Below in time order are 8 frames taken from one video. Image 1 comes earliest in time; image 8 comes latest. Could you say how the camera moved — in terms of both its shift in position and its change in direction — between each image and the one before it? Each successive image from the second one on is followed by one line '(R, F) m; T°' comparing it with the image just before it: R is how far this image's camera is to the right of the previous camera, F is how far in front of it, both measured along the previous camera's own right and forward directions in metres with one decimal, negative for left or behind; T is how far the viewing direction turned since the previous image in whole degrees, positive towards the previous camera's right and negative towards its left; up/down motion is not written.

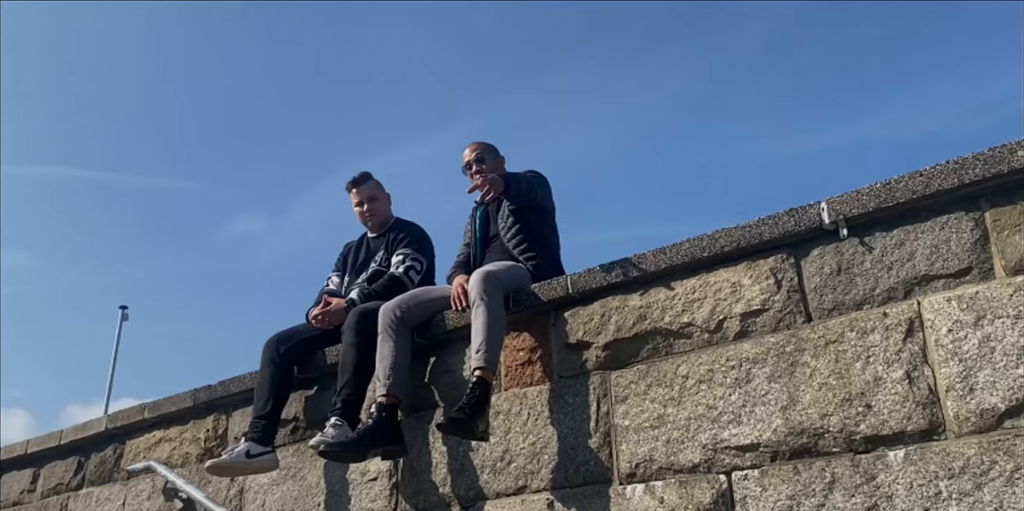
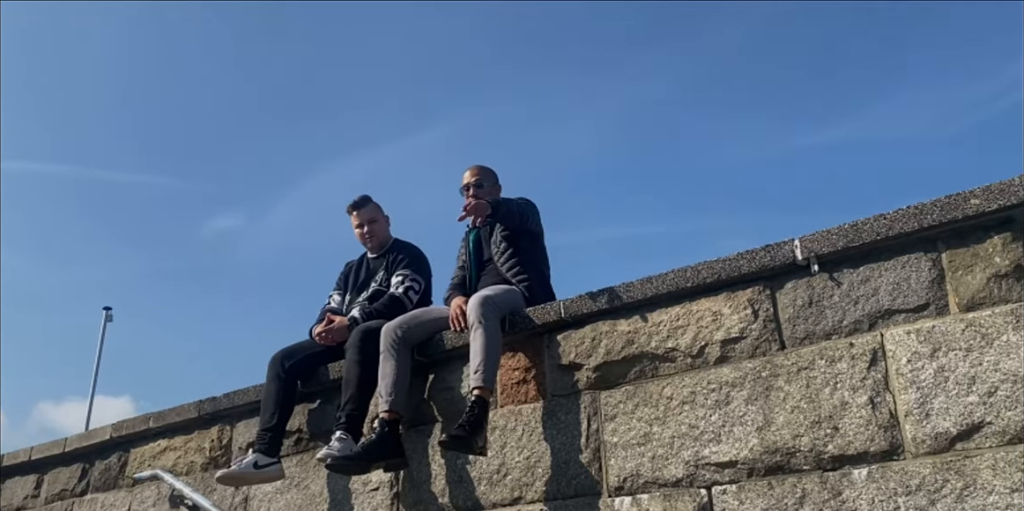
(-0.1, -0.2) m; +1°
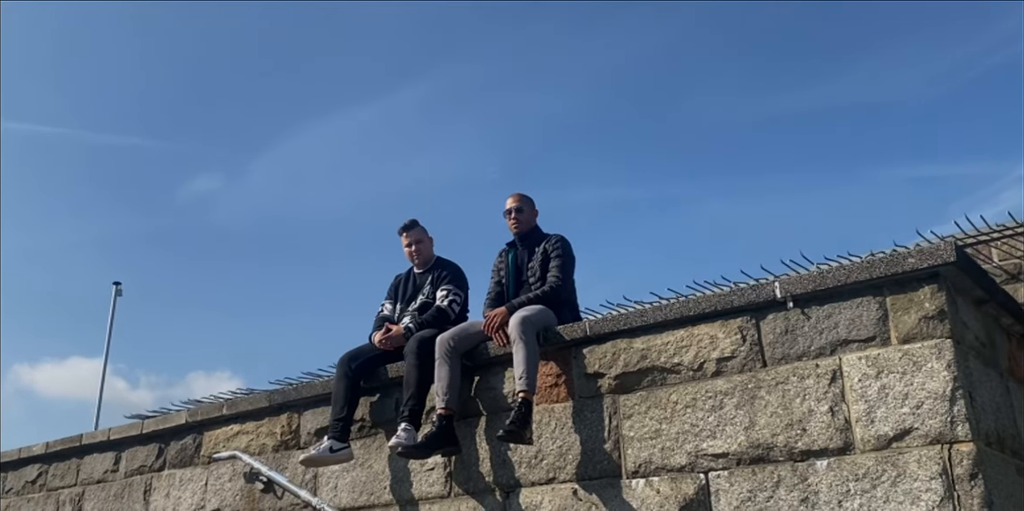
(-0.3, -0.9) m; +1°
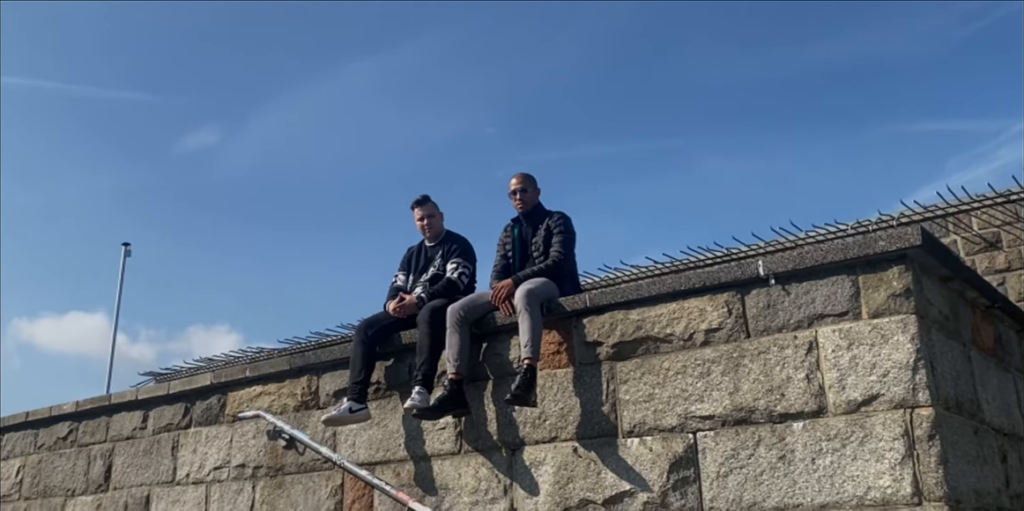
(0.0, -0.4) m; 0°
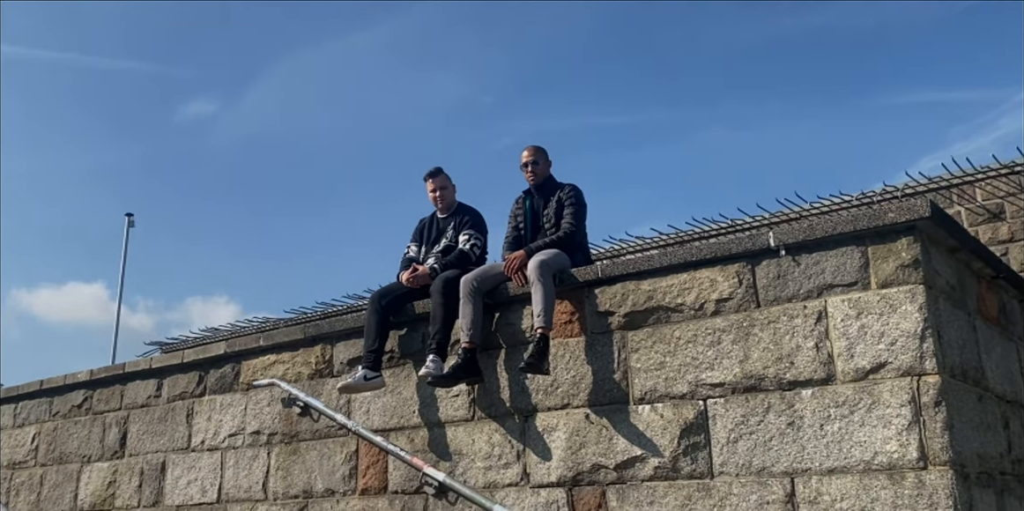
(-0.1, -0.1) m; 0°
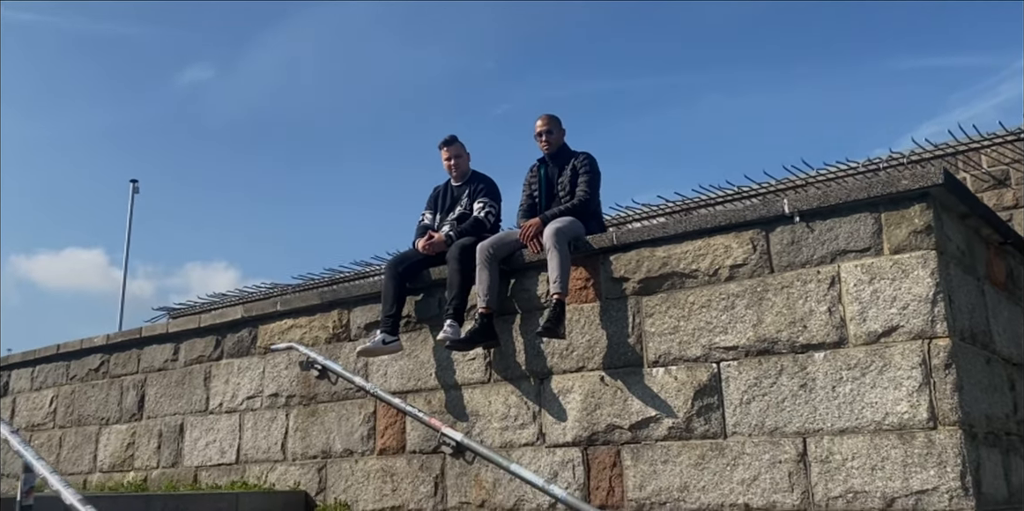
(-0.1, -0.1) m; 0°
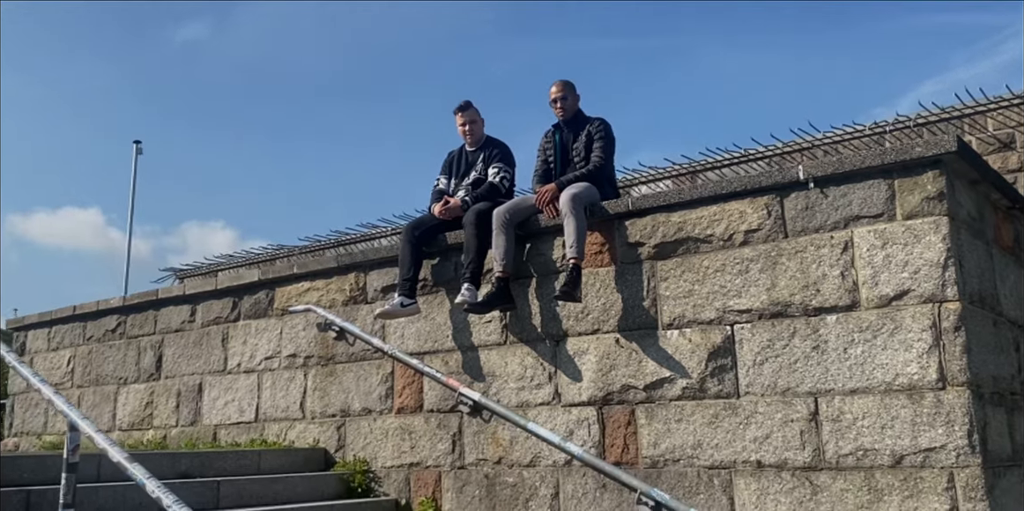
(-0.1, -0.1) m; 0°
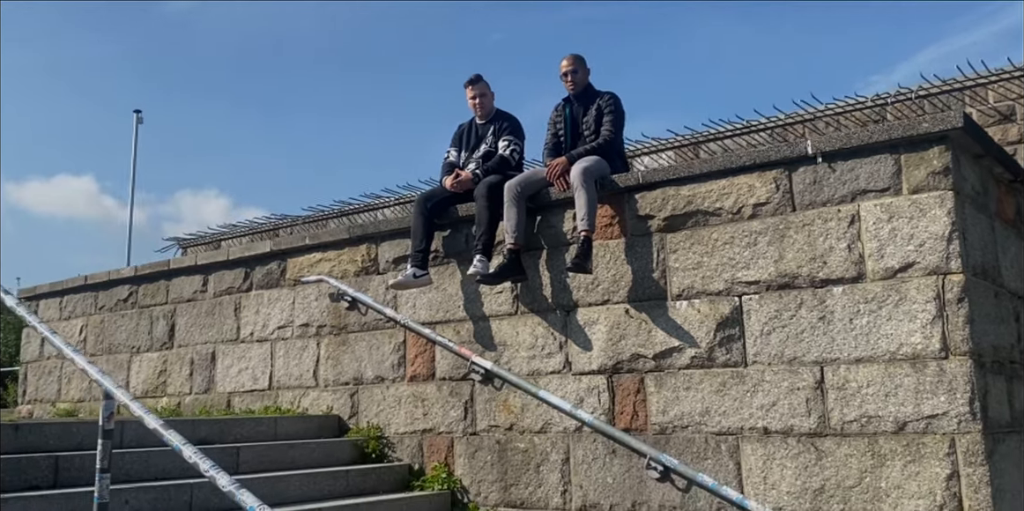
(-0.1, -0.1) m; 0°
